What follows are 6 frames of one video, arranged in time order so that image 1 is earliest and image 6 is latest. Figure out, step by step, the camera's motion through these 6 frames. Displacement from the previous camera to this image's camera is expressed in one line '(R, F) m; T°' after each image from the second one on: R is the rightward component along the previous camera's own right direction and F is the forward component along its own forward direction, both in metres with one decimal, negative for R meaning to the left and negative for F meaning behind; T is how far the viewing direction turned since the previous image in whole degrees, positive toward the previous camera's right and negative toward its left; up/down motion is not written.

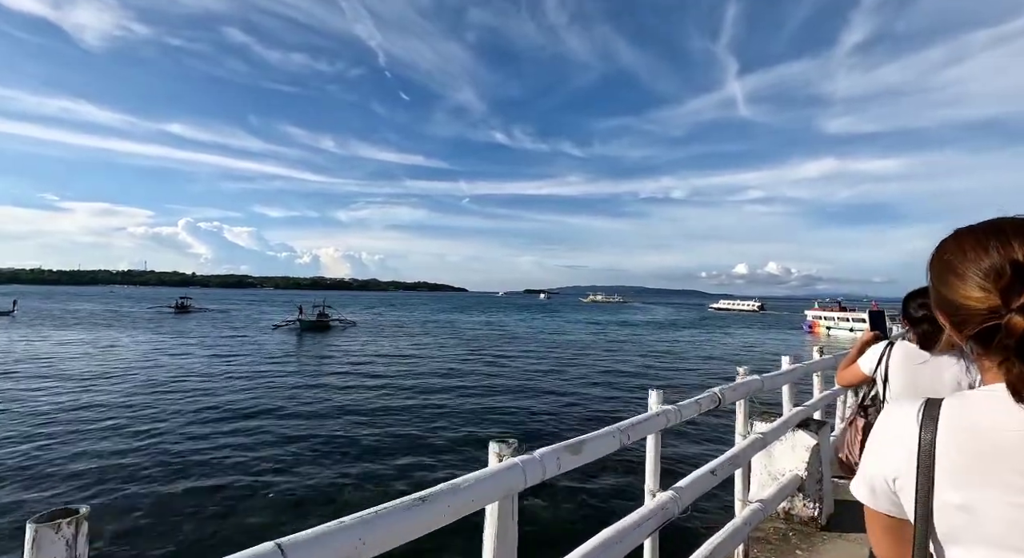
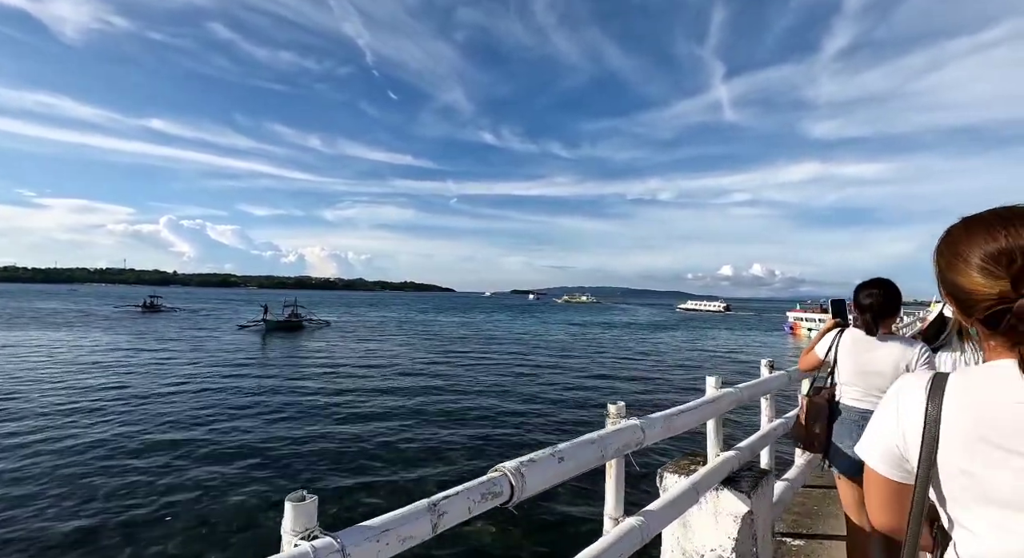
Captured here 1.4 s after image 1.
(+0.5, +0.7) m; +1°
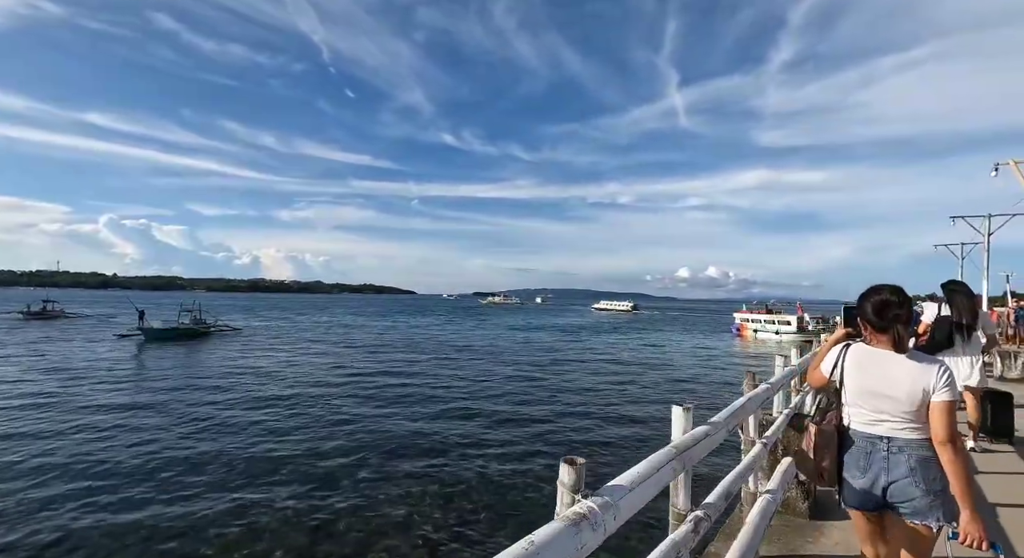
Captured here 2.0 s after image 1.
(+1.6, +2.0) m; +4°
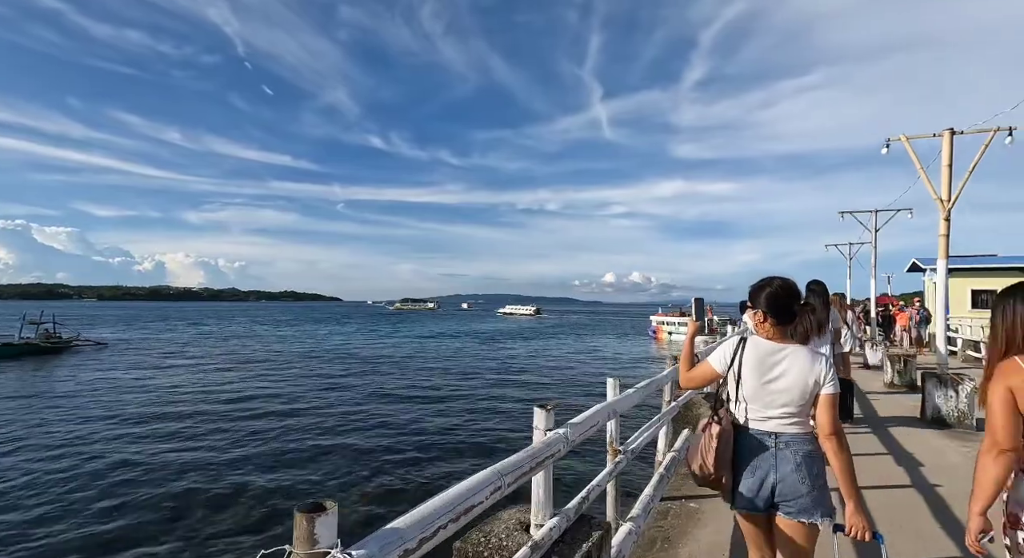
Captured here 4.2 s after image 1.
(+0.9, +1.1) m; +8°
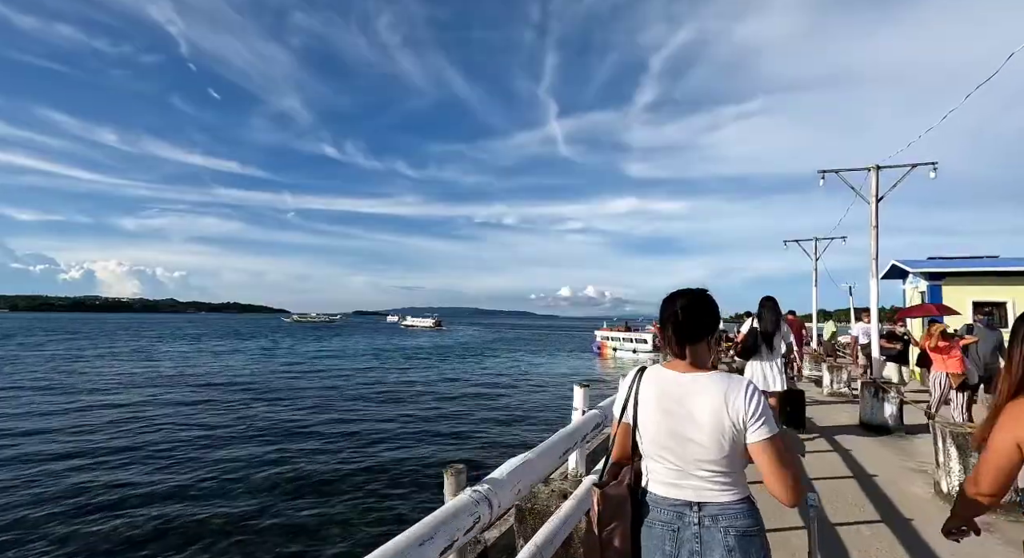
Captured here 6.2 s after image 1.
(+0.7, +1.2) m; +5°
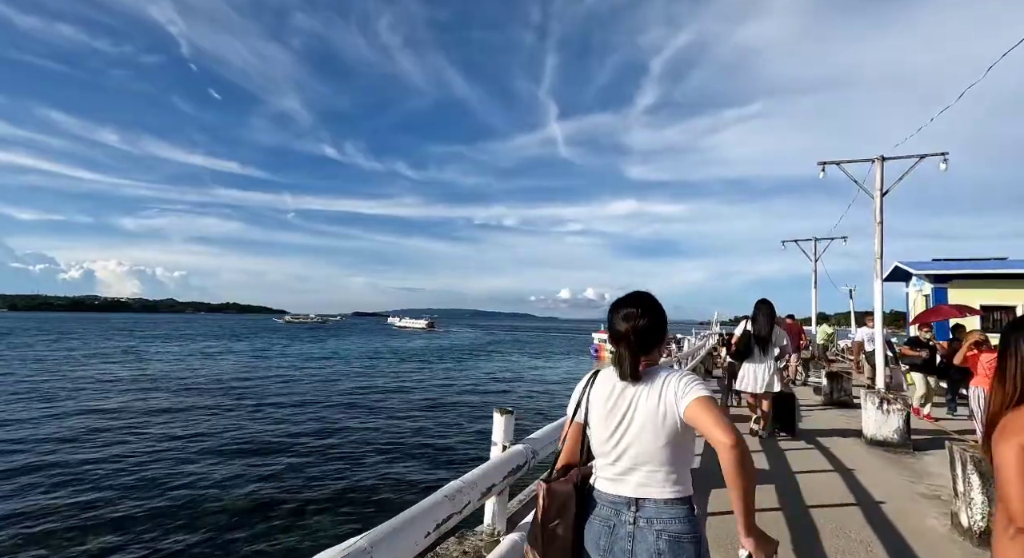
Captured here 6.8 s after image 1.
(+0.2, +0.4) m; 0°
